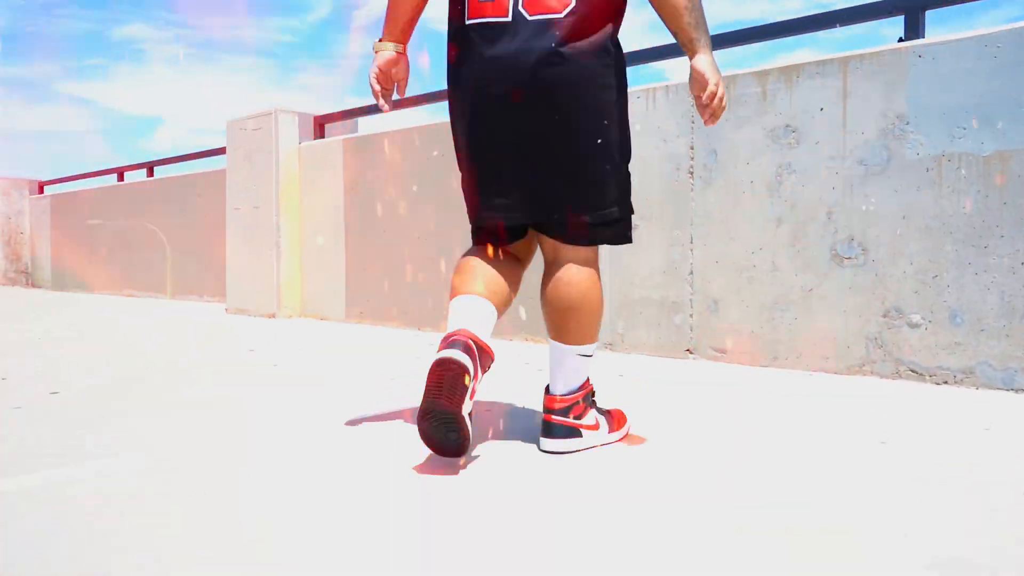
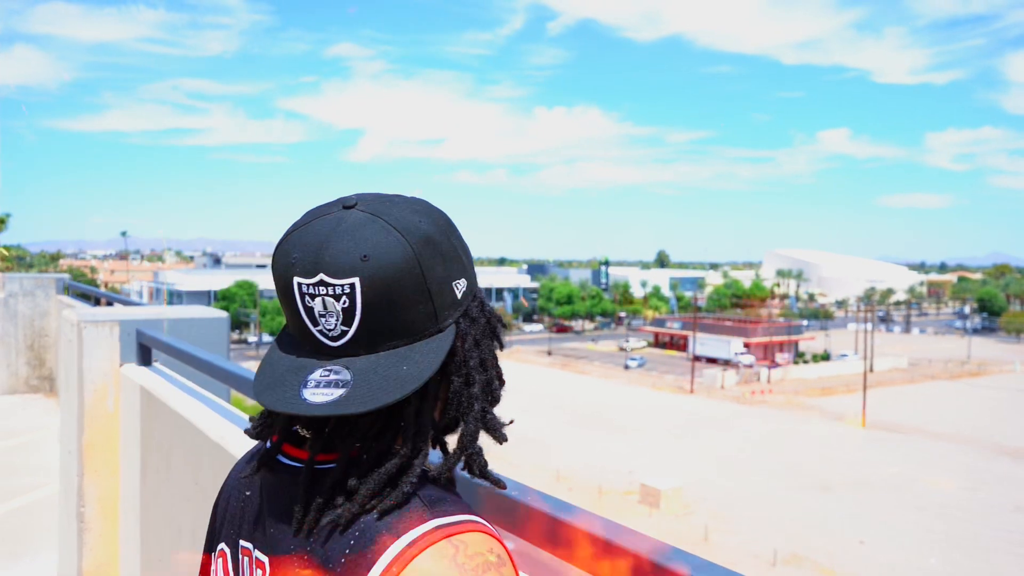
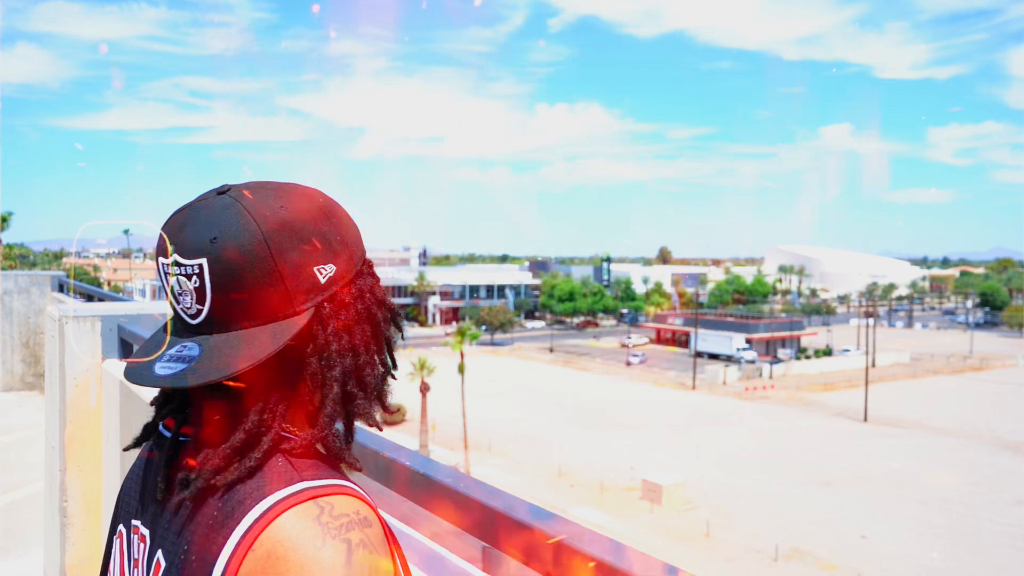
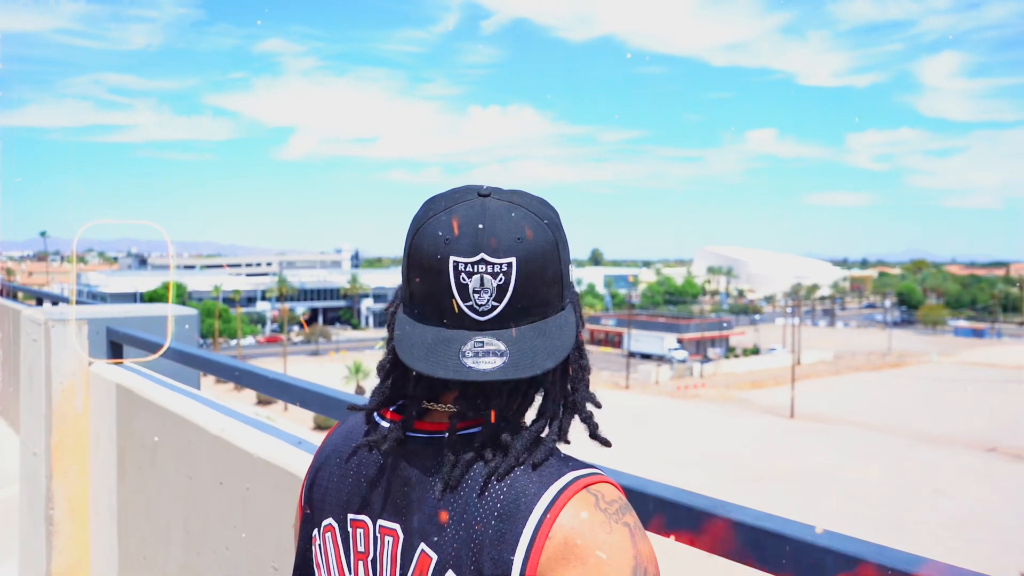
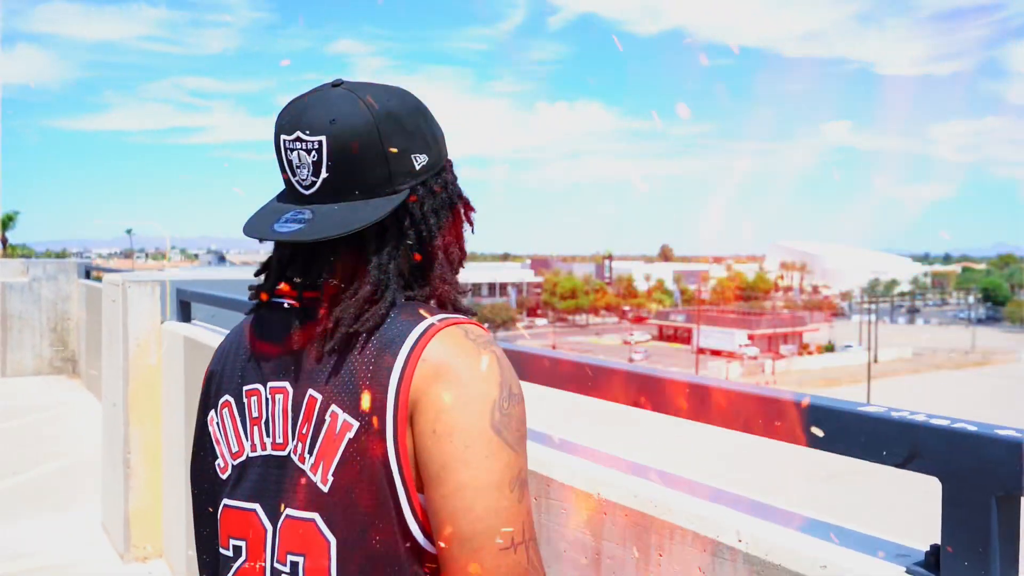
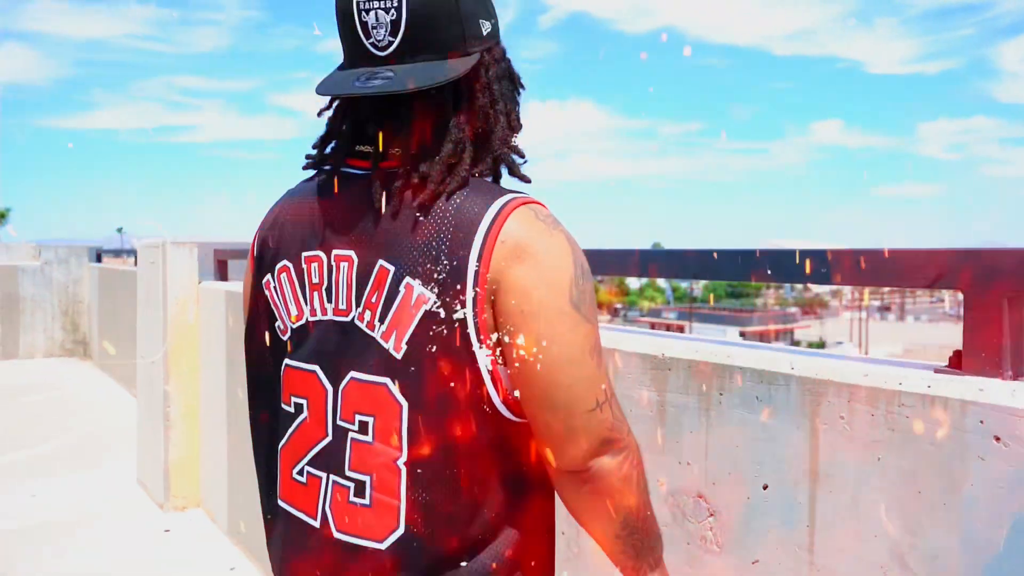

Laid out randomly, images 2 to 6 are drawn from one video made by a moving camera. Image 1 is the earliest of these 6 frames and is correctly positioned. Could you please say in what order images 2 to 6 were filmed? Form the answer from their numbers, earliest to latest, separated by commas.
6, 5, 3, 2, 4
